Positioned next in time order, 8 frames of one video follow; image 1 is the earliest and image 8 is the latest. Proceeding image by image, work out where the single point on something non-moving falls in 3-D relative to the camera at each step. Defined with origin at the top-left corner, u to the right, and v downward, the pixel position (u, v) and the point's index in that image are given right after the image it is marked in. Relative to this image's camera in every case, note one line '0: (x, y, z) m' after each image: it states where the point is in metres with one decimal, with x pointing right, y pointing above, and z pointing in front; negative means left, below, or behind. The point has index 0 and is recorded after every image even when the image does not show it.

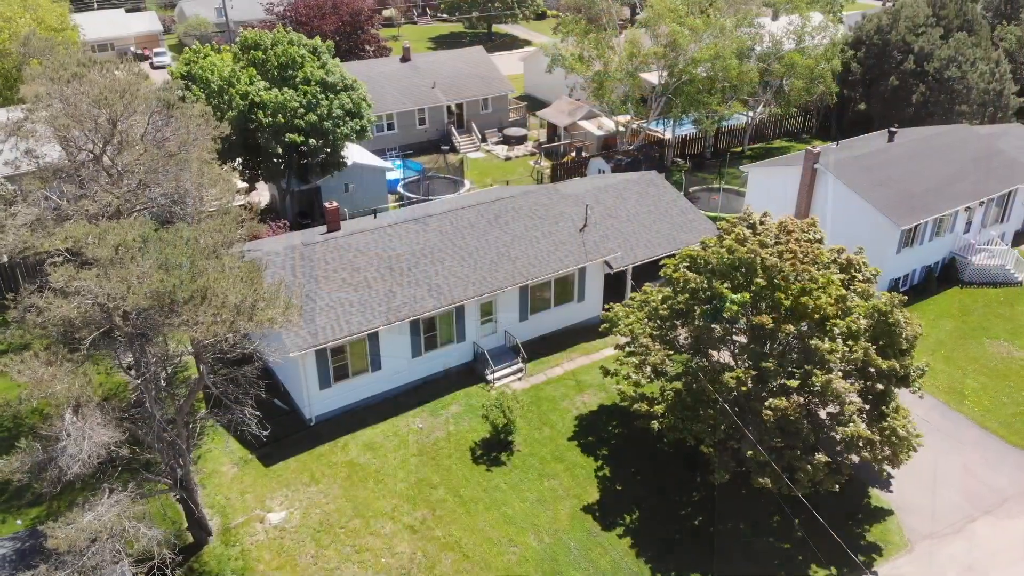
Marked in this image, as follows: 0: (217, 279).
0: (-5.4, +0.1, +15.3) m
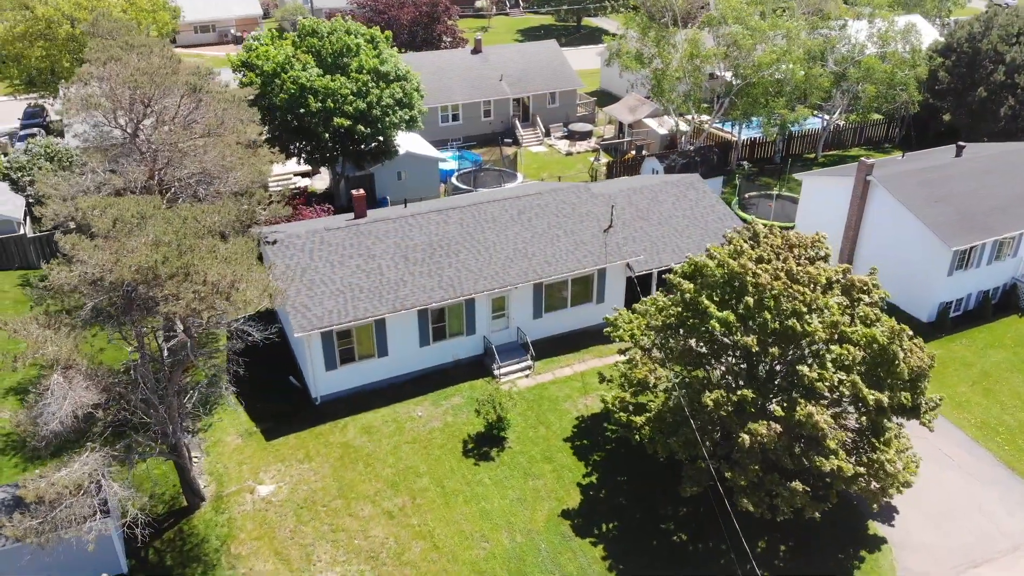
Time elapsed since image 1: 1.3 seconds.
0: (-6.0, +0.5, +16.0) m
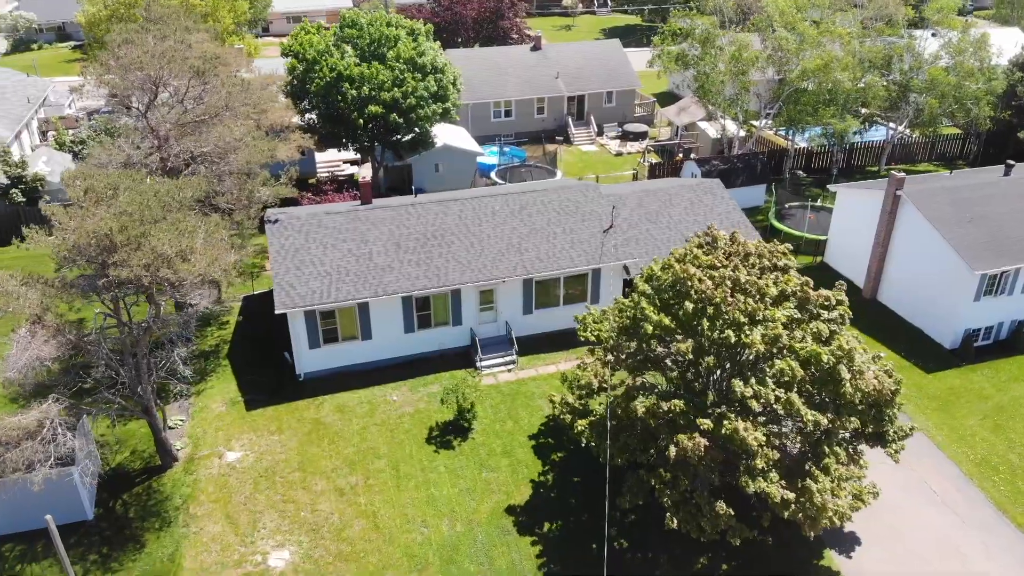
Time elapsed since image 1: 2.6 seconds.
0: (-7.2, +1.1, +17.0) m
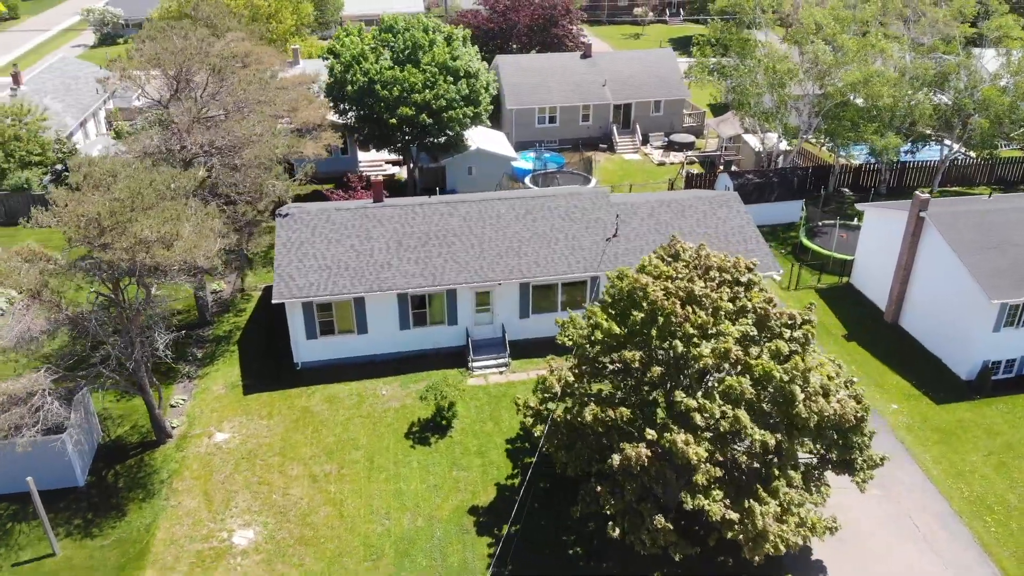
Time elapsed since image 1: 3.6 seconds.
0: (-8.0, +1.5, +18.0) m
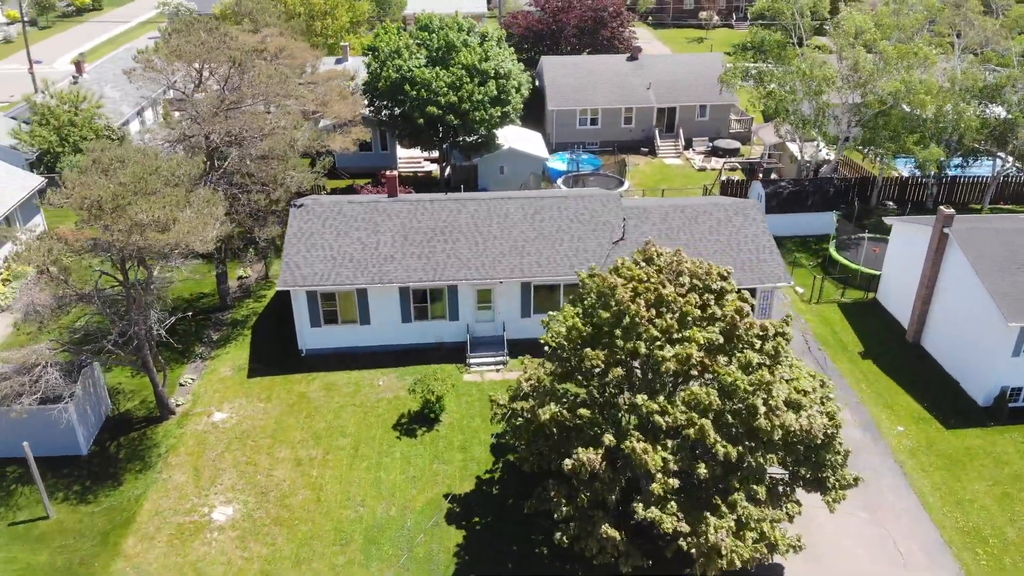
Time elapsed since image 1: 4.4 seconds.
0: (-8.4, +1.9, +18.8) m
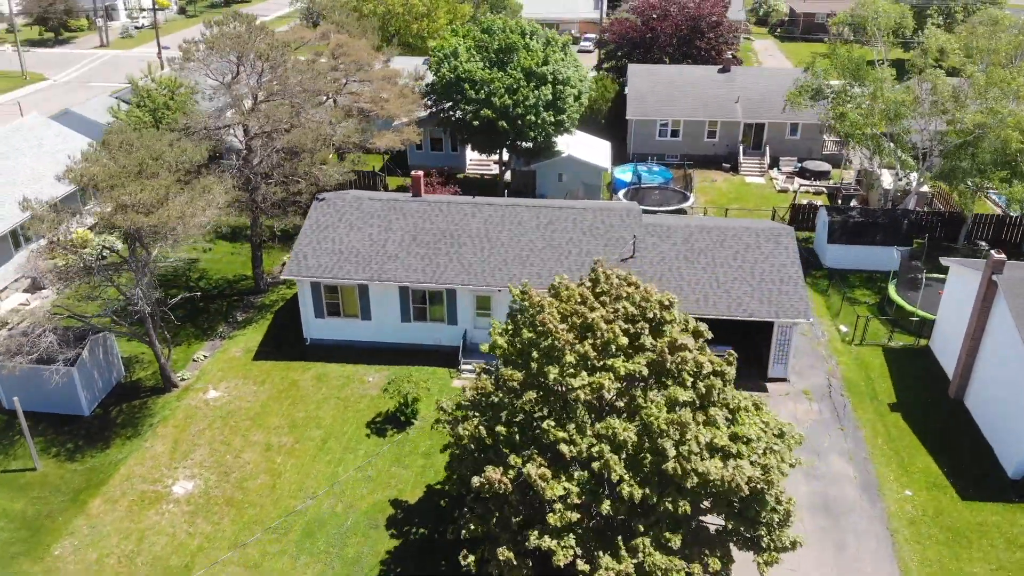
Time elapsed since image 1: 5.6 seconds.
0: (-9.0, +2.4, +19.9) m
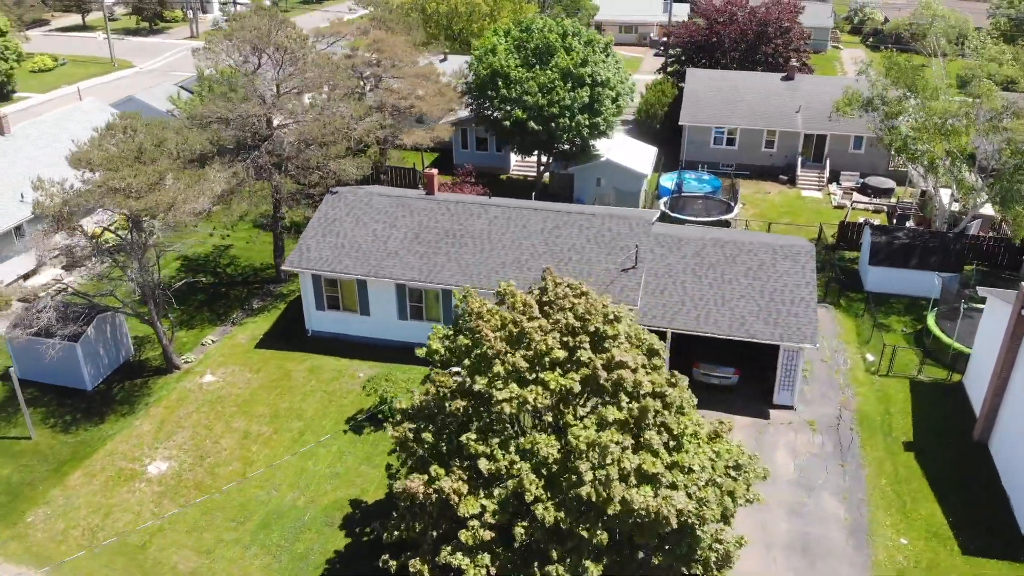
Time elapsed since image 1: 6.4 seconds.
0: (-9.4, +2.9, +20.4) m
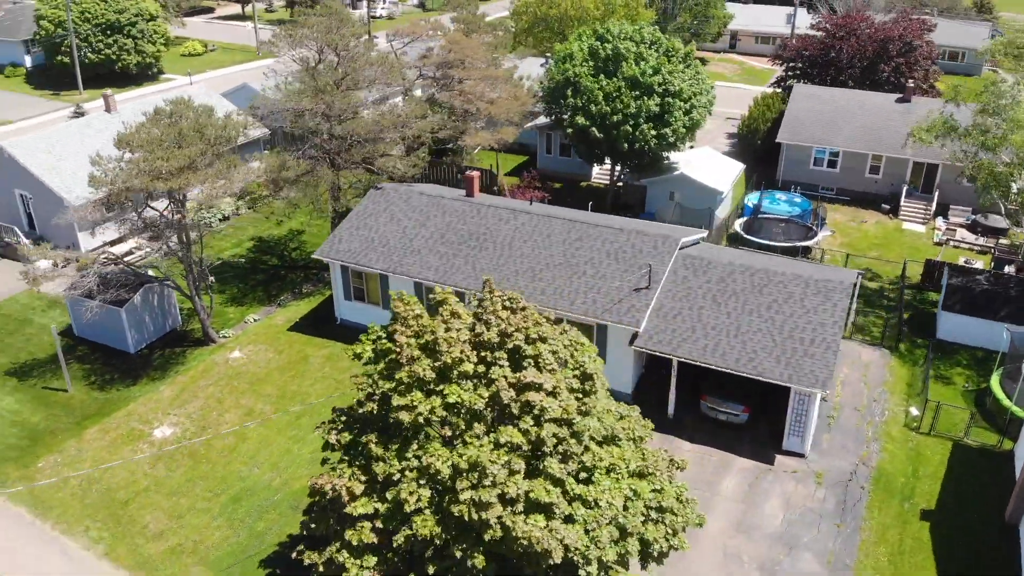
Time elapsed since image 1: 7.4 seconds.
0: (-9.2, +3.6, +21.8) m
